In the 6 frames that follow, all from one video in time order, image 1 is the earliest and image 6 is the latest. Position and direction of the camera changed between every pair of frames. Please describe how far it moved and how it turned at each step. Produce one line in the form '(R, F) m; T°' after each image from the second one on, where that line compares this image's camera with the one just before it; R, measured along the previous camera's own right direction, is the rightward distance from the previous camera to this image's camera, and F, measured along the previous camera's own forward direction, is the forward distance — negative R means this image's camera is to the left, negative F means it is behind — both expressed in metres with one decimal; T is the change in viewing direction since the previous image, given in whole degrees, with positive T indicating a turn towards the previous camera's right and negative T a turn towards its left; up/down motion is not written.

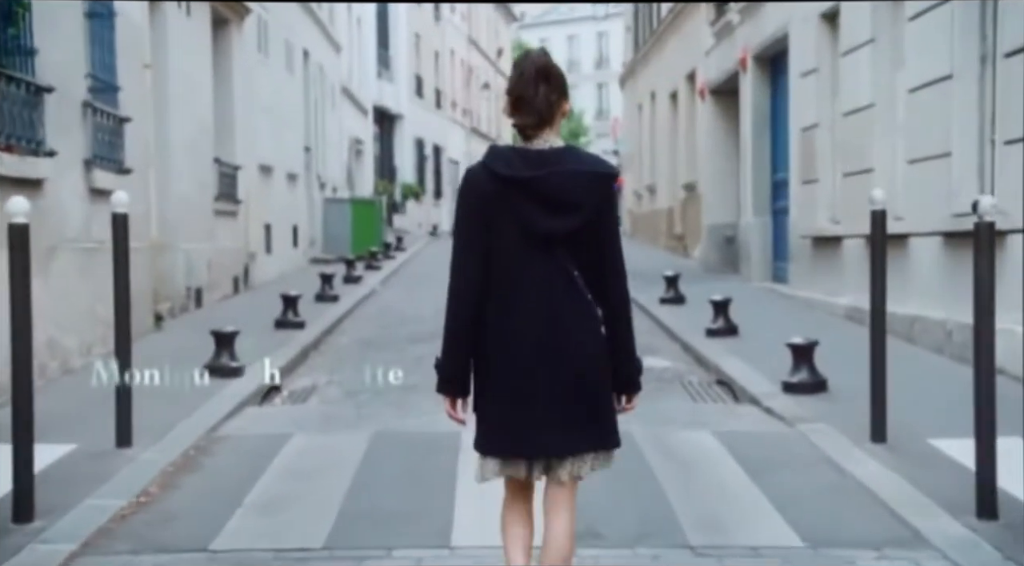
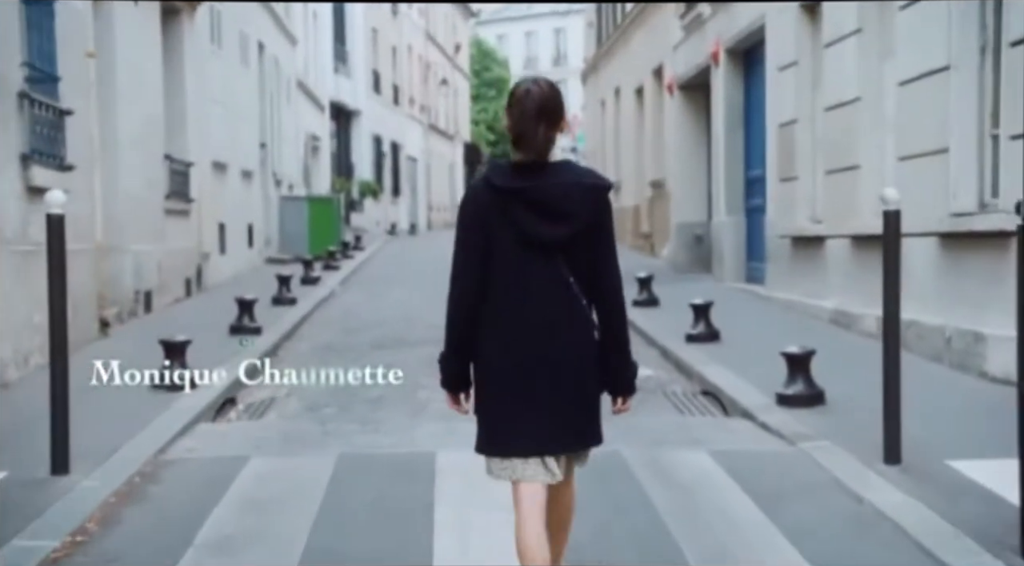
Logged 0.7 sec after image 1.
(-0.1, +0.7) m; +2°
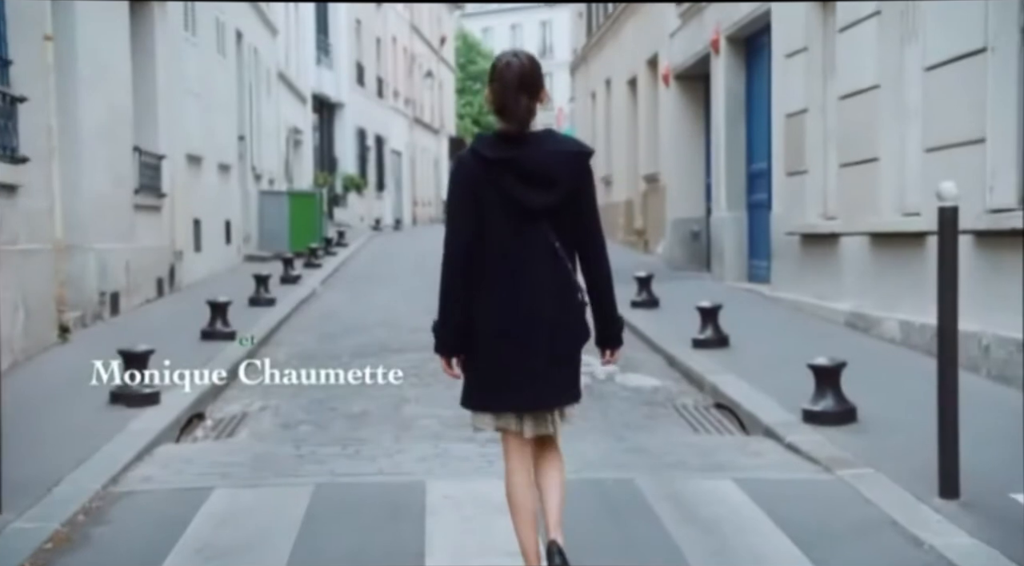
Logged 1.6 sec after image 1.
(-0.1, +0.9) m; +1°
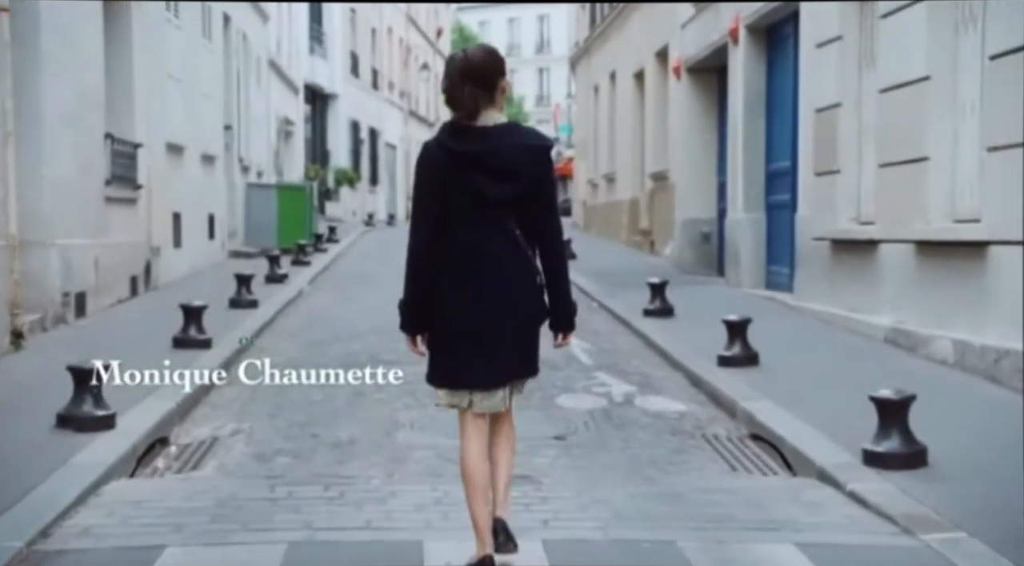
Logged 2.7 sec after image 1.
(-0.1, +1.2) m; 0°
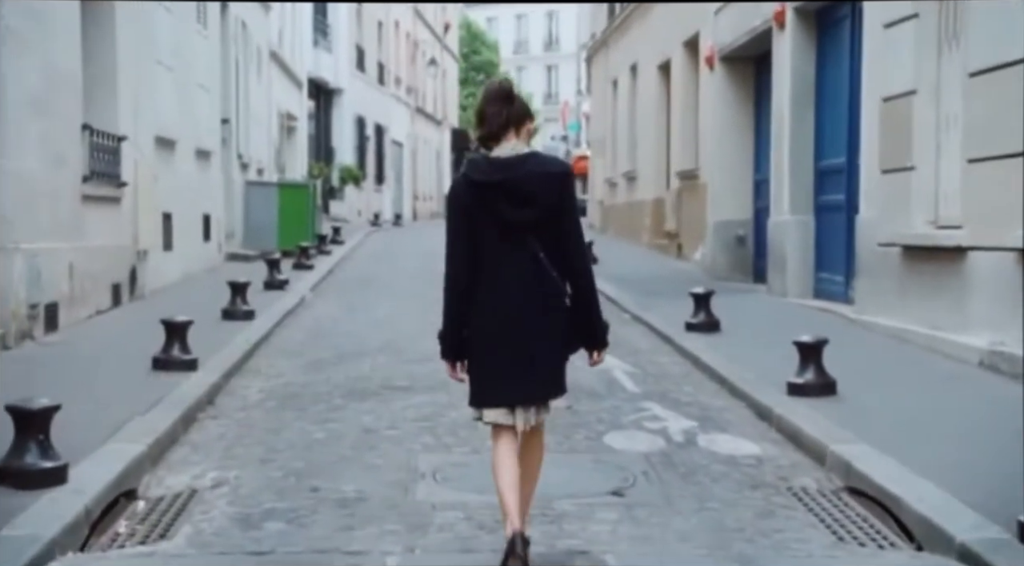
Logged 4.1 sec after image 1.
(-0.2, +1.5) m; 0°
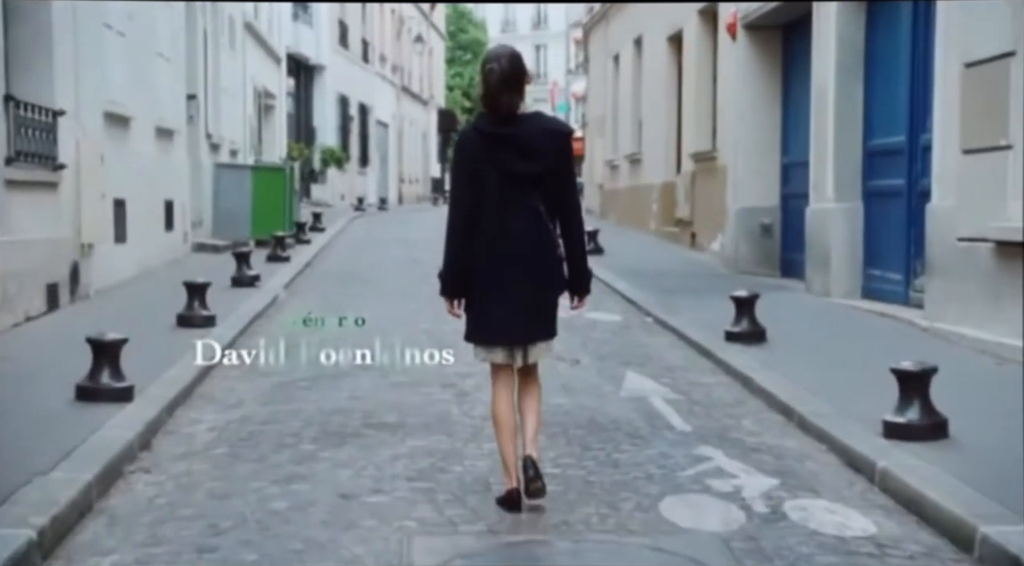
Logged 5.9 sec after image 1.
(-0.2, +2.0) m; +1°
